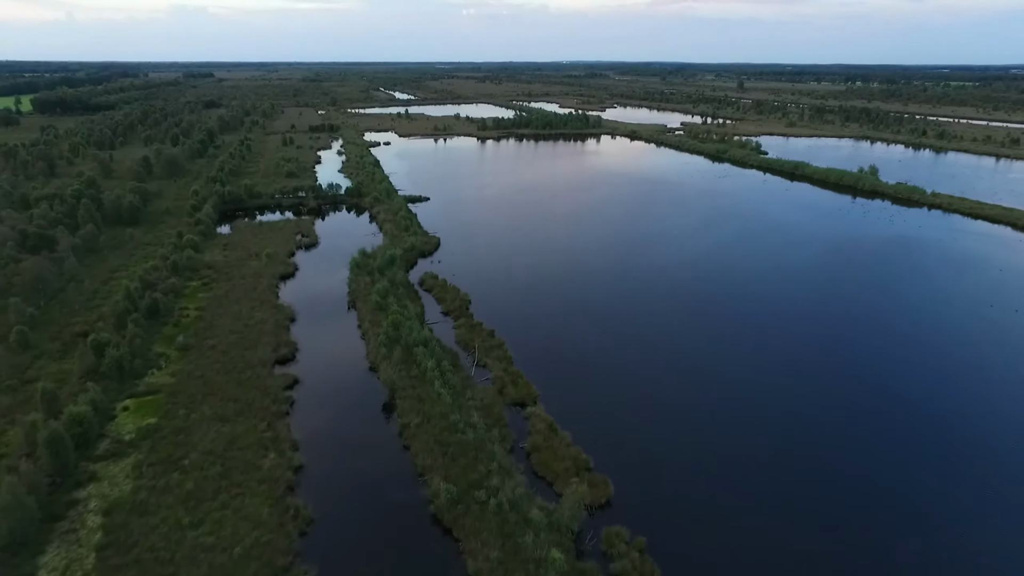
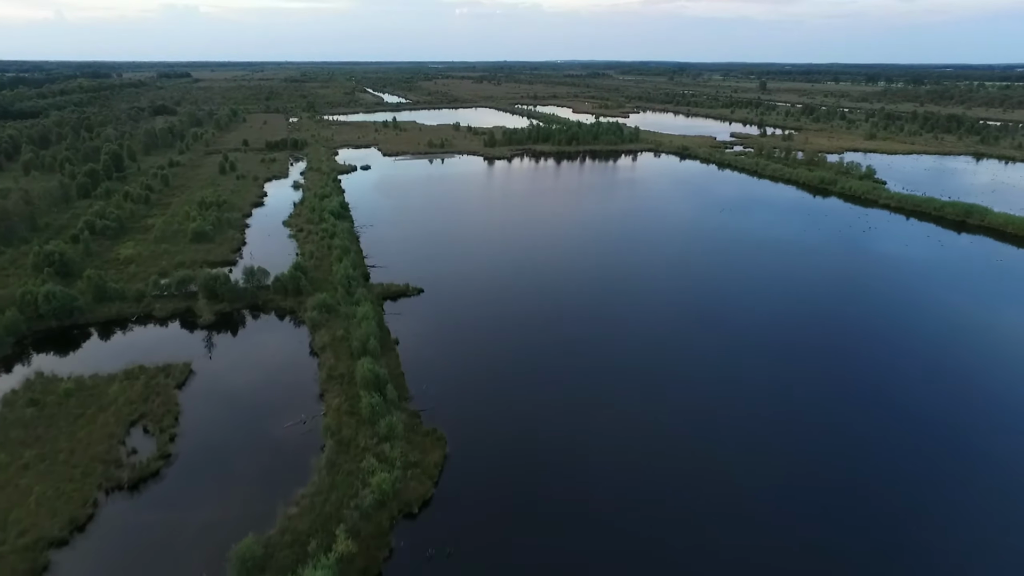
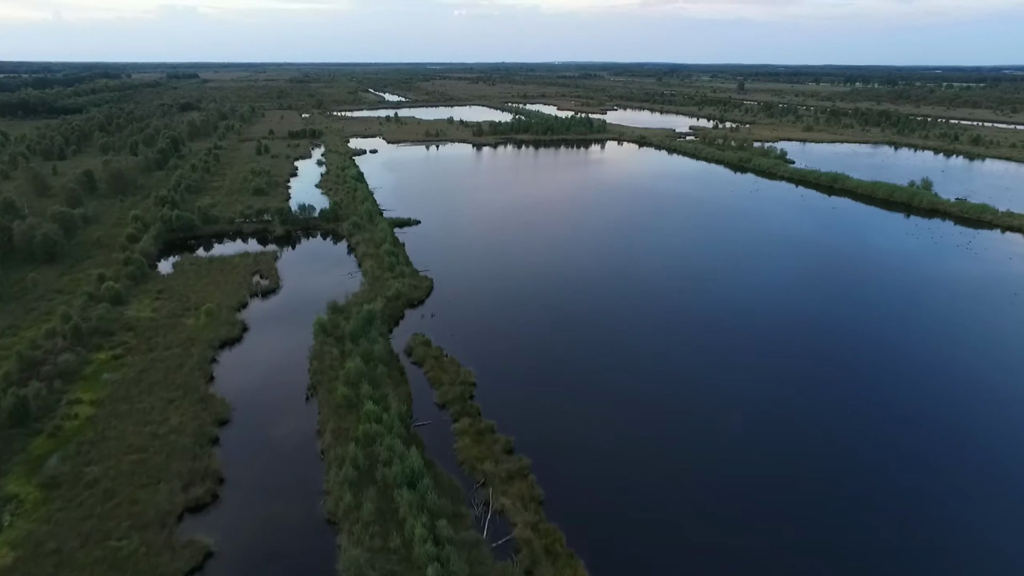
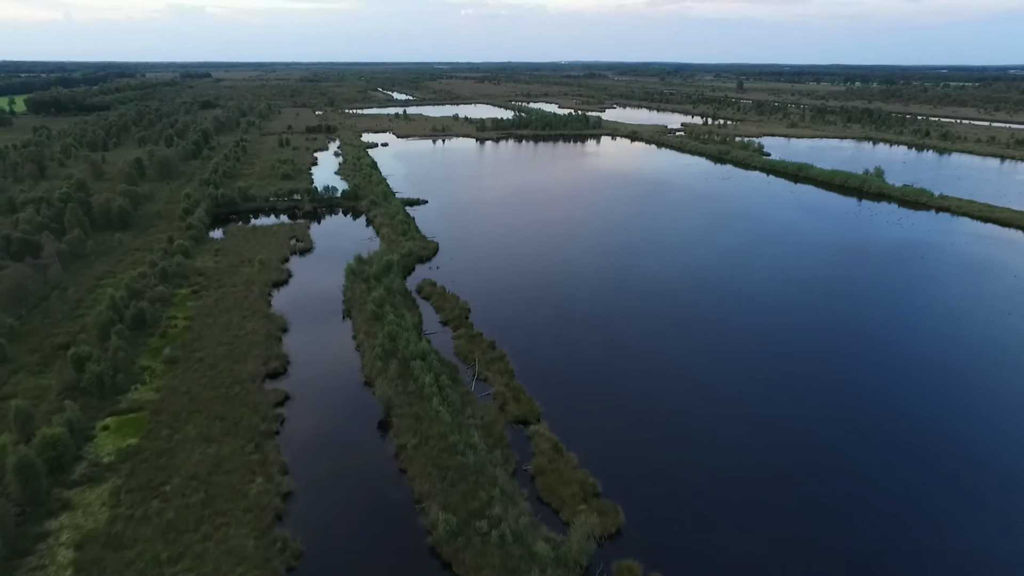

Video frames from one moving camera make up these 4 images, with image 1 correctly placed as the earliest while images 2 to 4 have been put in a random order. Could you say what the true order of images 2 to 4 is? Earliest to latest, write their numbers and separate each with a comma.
4, 3, 2
